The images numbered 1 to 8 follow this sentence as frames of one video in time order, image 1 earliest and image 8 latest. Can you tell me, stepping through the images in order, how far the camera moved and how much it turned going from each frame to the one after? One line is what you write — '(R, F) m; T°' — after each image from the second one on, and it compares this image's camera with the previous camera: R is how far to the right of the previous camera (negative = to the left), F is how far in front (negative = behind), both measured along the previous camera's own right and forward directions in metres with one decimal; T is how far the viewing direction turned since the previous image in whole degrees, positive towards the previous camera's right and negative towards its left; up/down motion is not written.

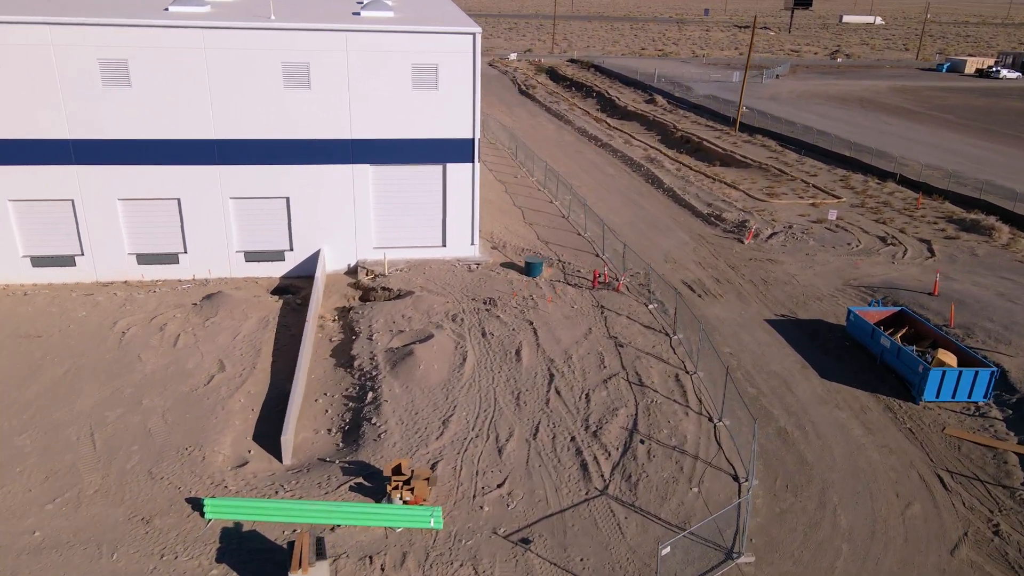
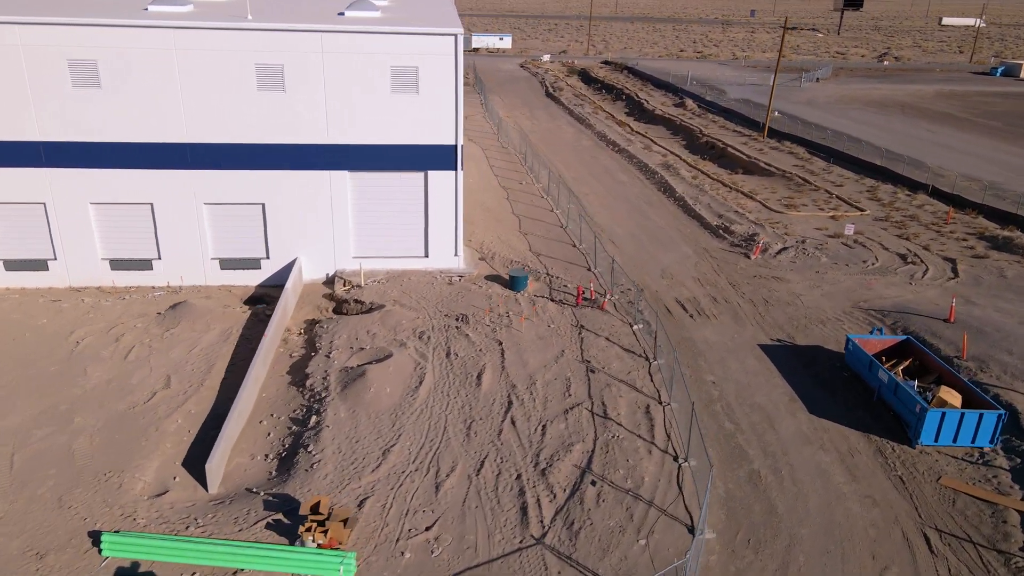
(+1.7, +1.2) m; -3°
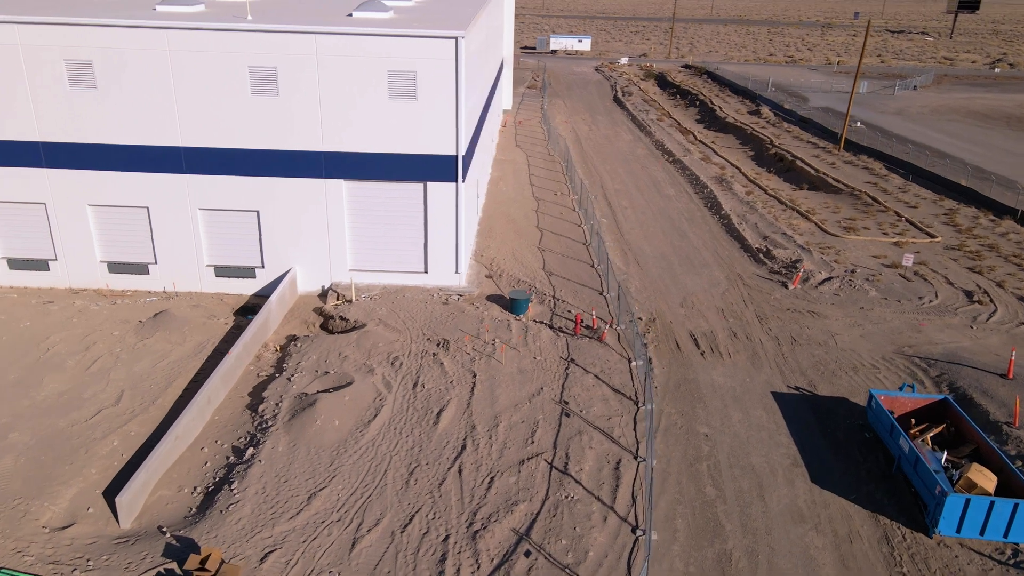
(+2.2, +1.7) m; -7°
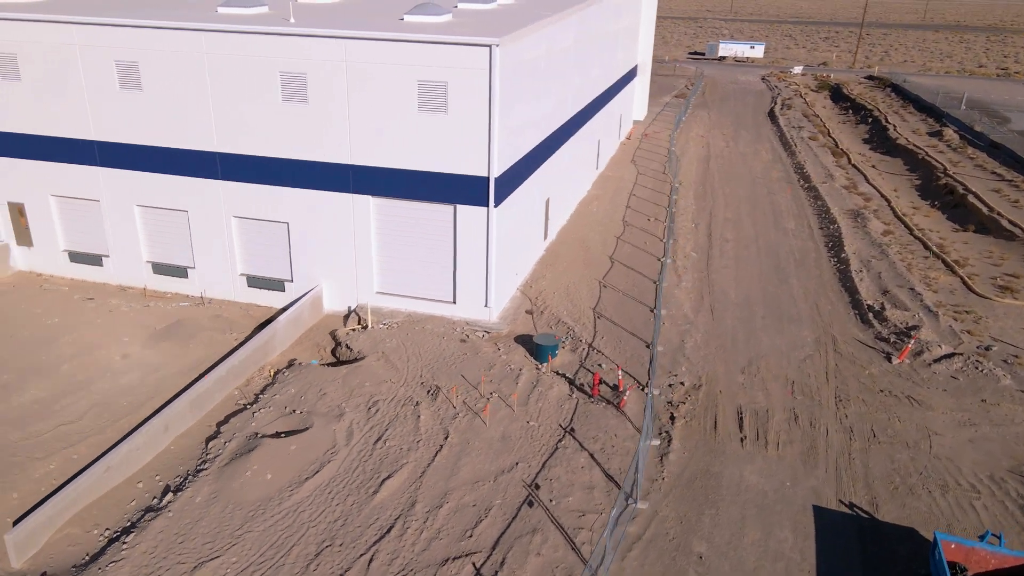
(+3.2, +2.7) m; -13°
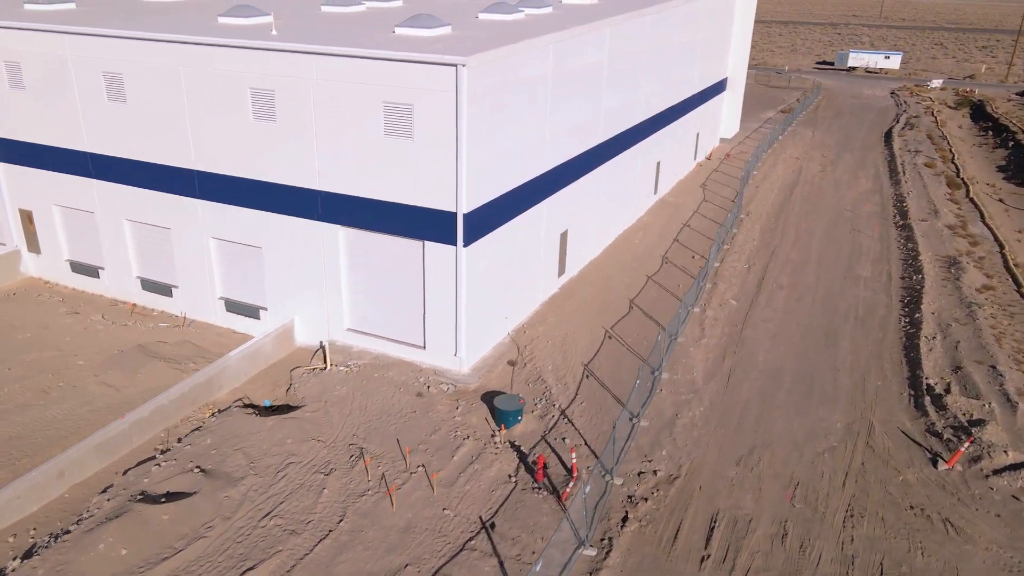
(+3.1, +2.4) m; -9°
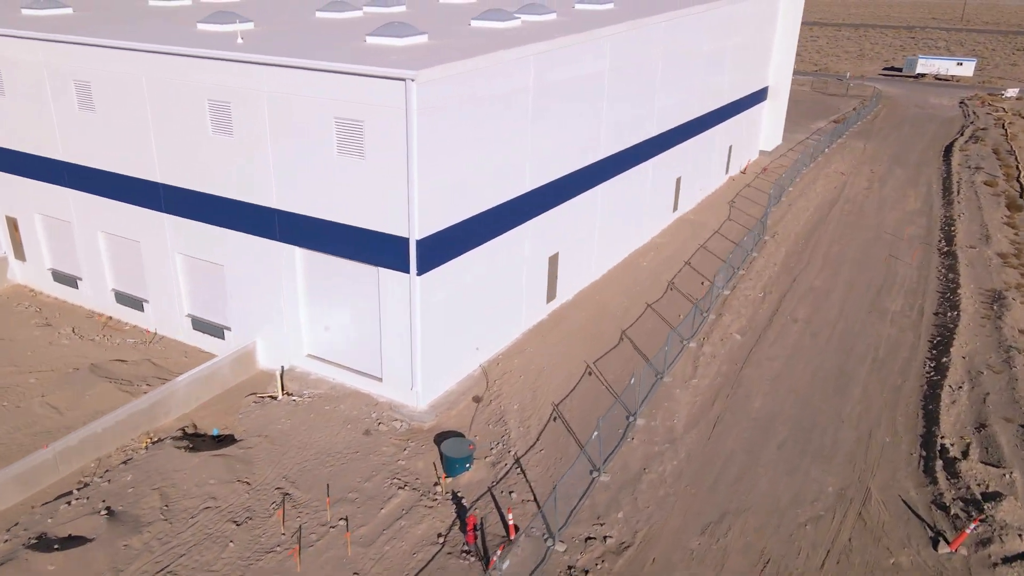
(+2.0, +1.4) m; -5°
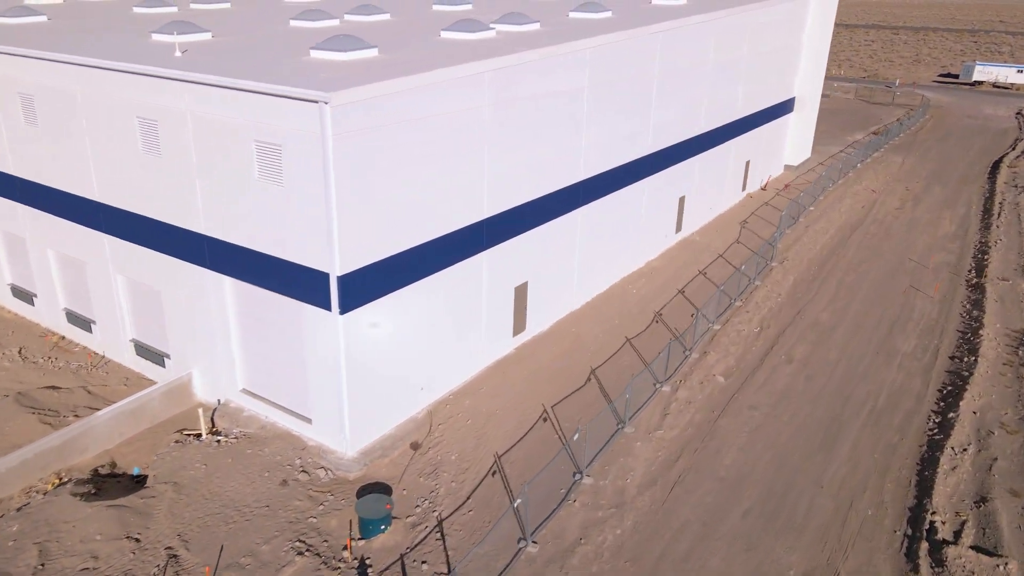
(+2.0, +1.5) m; -4°
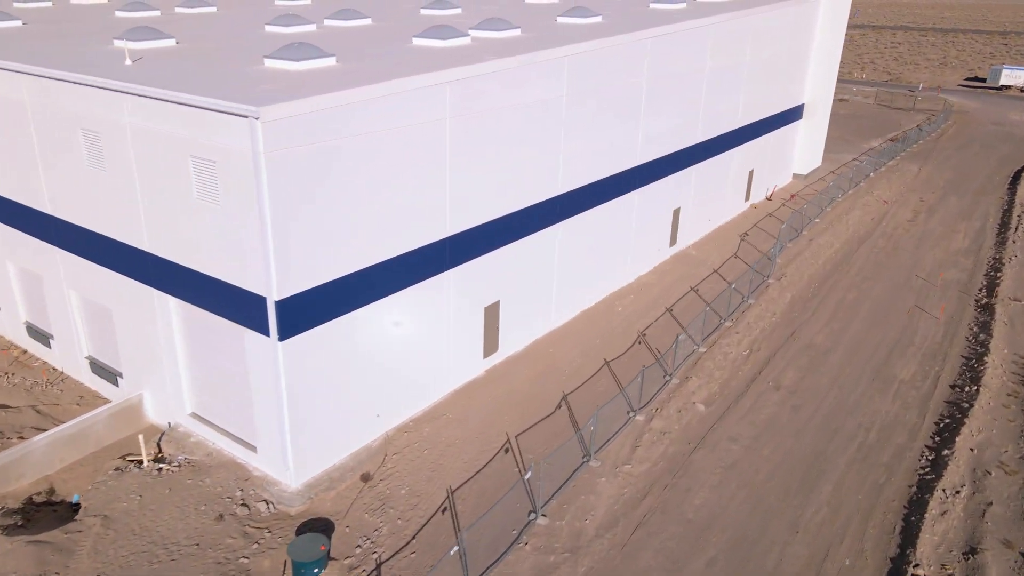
(+1.2, +0.9) m; -2°
